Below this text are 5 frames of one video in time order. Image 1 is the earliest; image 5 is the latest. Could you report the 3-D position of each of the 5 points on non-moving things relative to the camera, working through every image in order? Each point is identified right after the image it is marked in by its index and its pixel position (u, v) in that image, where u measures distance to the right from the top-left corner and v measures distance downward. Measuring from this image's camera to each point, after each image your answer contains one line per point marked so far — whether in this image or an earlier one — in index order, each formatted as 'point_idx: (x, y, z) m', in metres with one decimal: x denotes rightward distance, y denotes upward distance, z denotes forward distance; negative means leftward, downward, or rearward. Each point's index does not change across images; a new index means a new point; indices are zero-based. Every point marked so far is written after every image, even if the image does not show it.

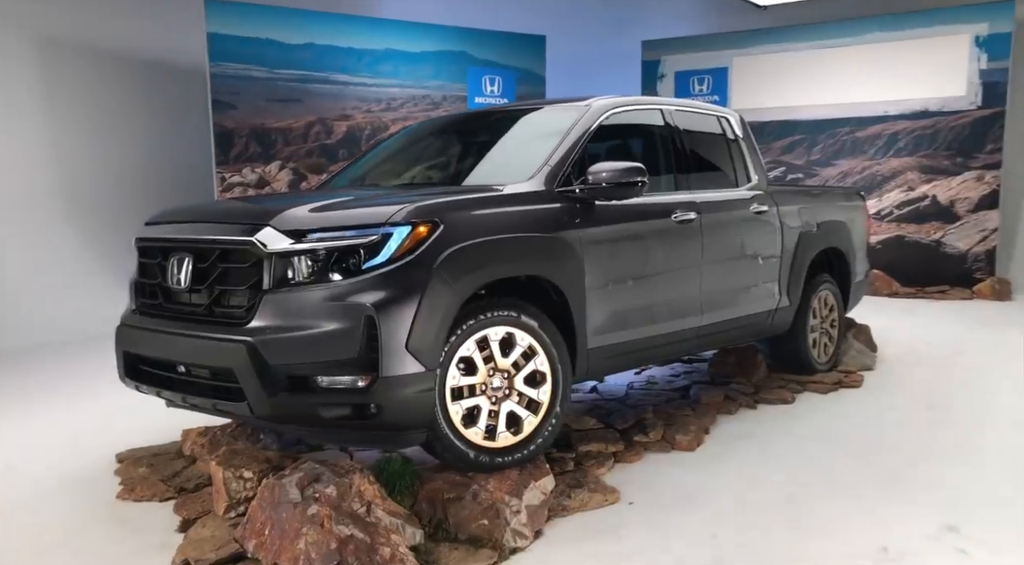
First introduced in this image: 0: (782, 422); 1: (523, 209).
0: (+1.4, -0.7, +4.1) m
1: (0.0, +0.3, +3.1) m
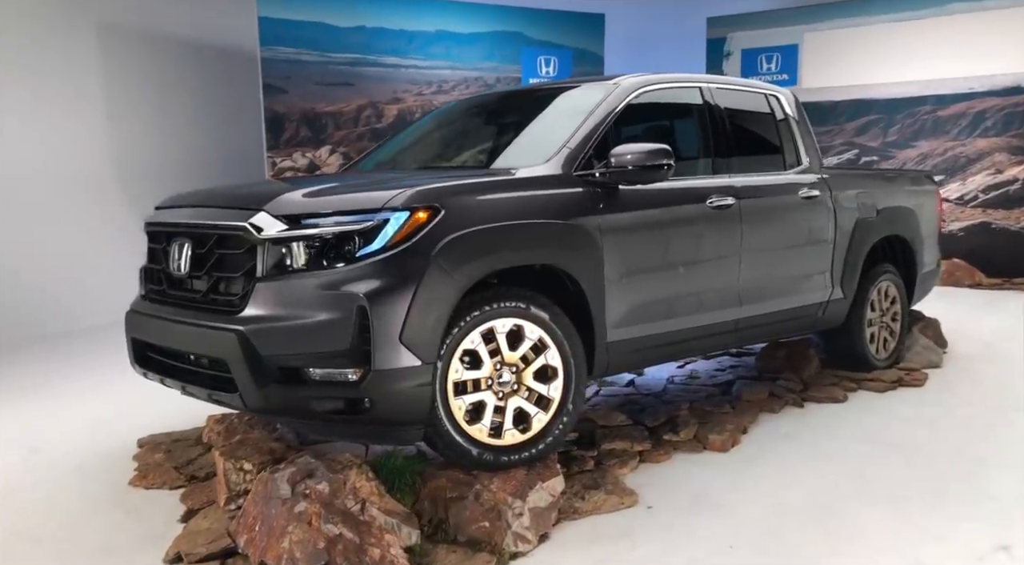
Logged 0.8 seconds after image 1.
0: (+1.5, -0.7, +3.9) m
1: (+0.1, +0.3, +2.9) m
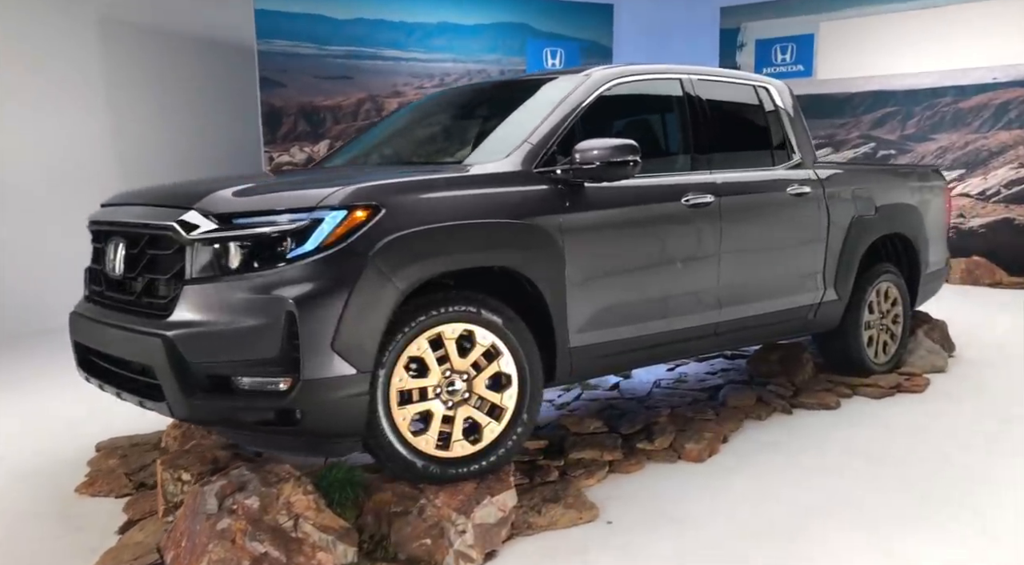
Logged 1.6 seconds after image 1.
0: (+1.4, -0.7, +3.7) m
1: (-0.1, +0.3, +2.7) m
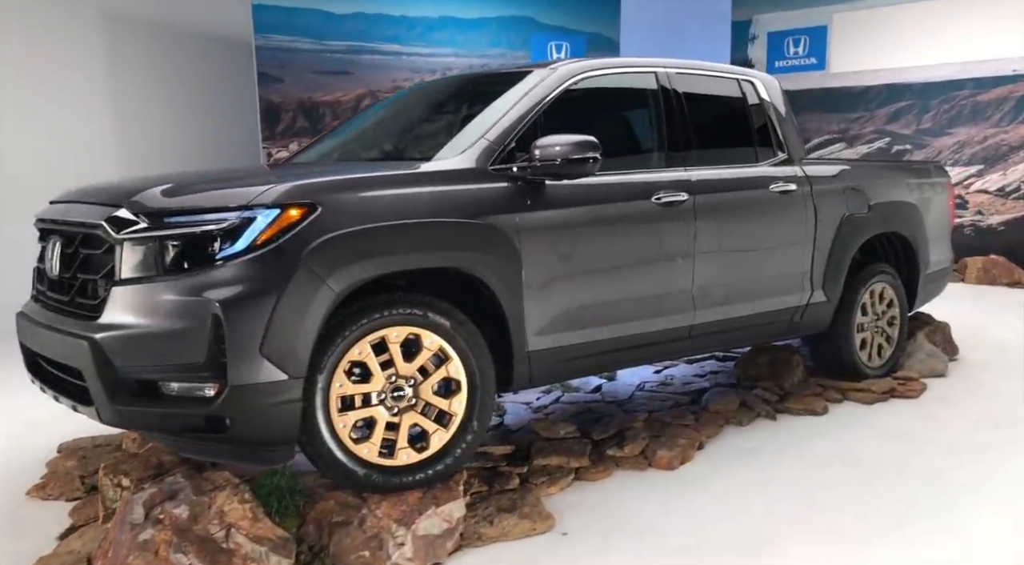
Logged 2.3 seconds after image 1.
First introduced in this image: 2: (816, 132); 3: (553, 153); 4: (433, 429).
0: (+1.2, -0.7, +3.5) m
1: (-0.2, +0.3, +2.6) m
2: (+2.9, +1.4, +7.5) m
3: (+0.1, +0.4, +2.8) m
4: (-0.2, -0.4, +2.5) m
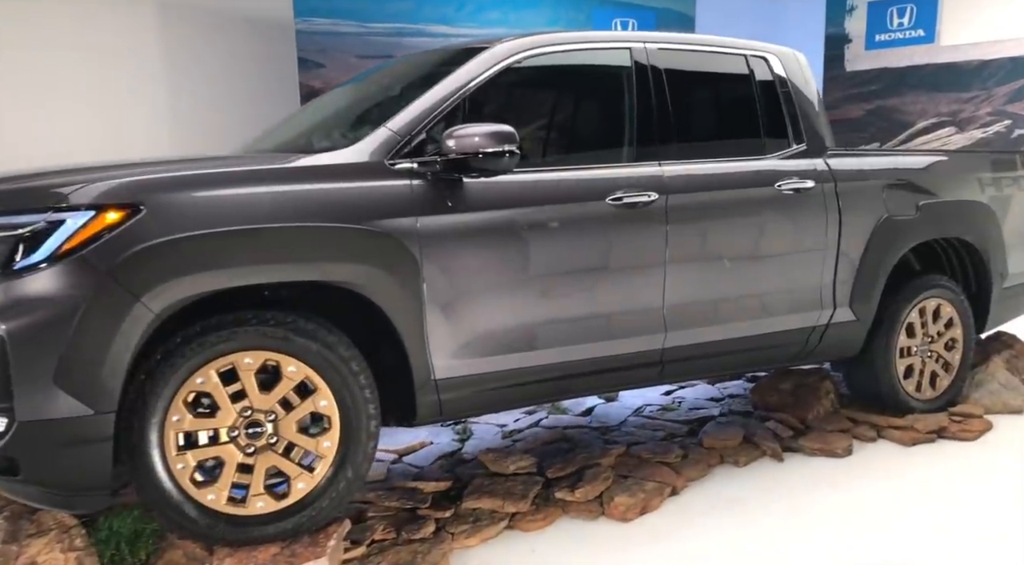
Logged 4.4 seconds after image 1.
0: (+1.0, -0.7, +2.9) m
1: (-0.5, +0.3, +2.2) m
2: (+3.3, +1.3, +6.6) m
3: (-0.1, +0.4, +2.3) m
4: (-0.6, -0.5, +2.2) m
